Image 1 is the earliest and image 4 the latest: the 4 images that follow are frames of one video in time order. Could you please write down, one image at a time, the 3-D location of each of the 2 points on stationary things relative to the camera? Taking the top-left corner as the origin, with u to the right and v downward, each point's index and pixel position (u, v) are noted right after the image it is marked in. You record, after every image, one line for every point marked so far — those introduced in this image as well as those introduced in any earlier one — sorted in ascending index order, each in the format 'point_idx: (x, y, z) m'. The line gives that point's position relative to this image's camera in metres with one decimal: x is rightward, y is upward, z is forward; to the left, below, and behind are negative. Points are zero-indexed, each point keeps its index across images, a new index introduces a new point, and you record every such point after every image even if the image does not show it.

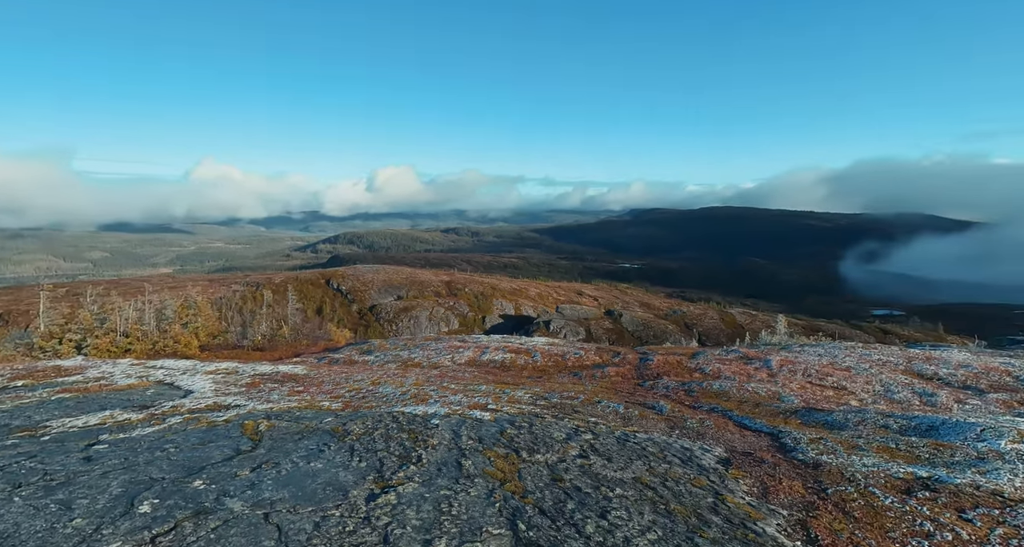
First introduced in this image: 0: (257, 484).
0: (-9.2, -7.5, +18.2) m
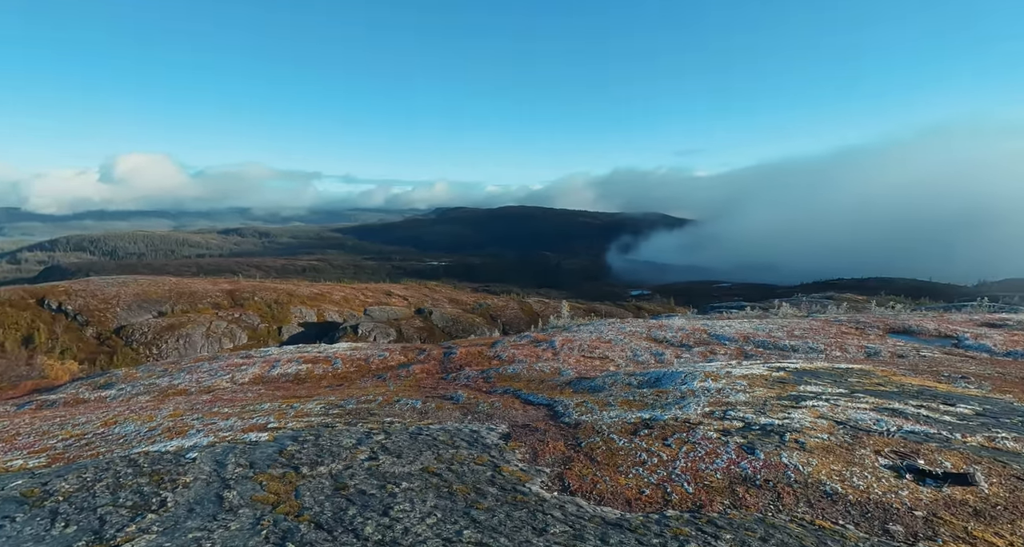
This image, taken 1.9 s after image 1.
0: (-16.7, -8.2, +13.0) m
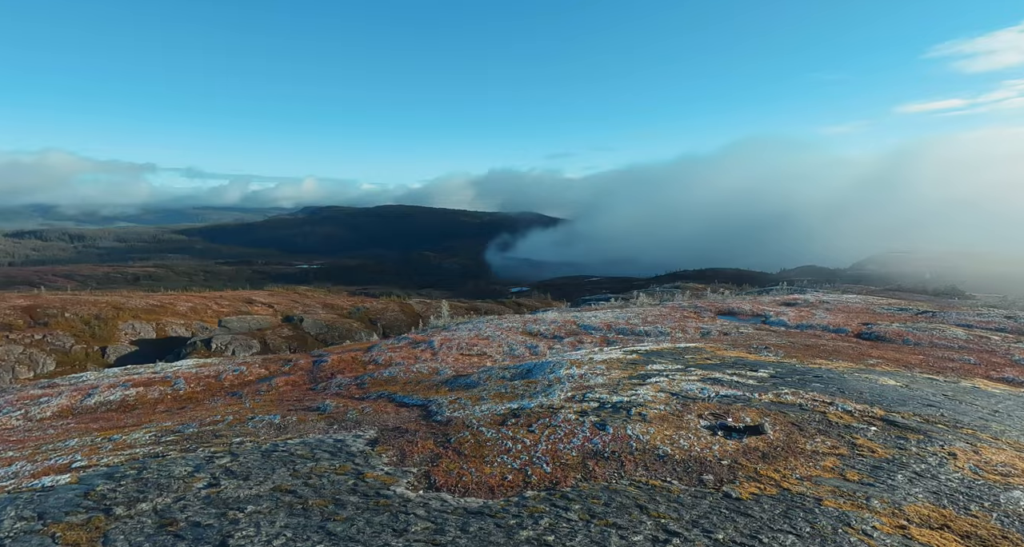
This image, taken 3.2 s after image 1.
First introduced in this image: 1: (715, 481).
0: (-19.8, -8.7, +8.8) m
1: (+7.1, -7.3, +17.8) m
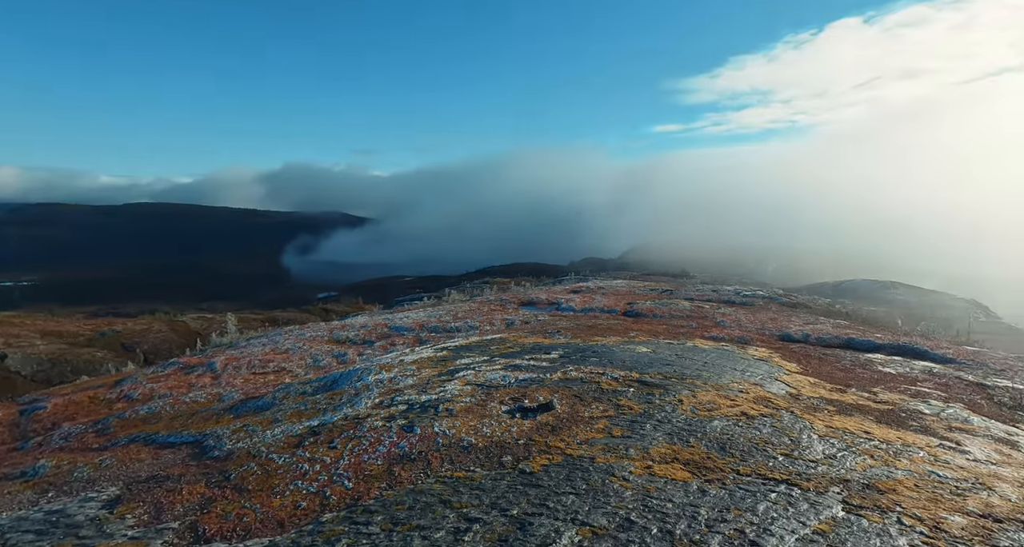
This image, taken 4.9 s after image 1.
0: (-21.6, -9.8, +0.3) m
1: (+0.1, -6.9, +18.5) m
